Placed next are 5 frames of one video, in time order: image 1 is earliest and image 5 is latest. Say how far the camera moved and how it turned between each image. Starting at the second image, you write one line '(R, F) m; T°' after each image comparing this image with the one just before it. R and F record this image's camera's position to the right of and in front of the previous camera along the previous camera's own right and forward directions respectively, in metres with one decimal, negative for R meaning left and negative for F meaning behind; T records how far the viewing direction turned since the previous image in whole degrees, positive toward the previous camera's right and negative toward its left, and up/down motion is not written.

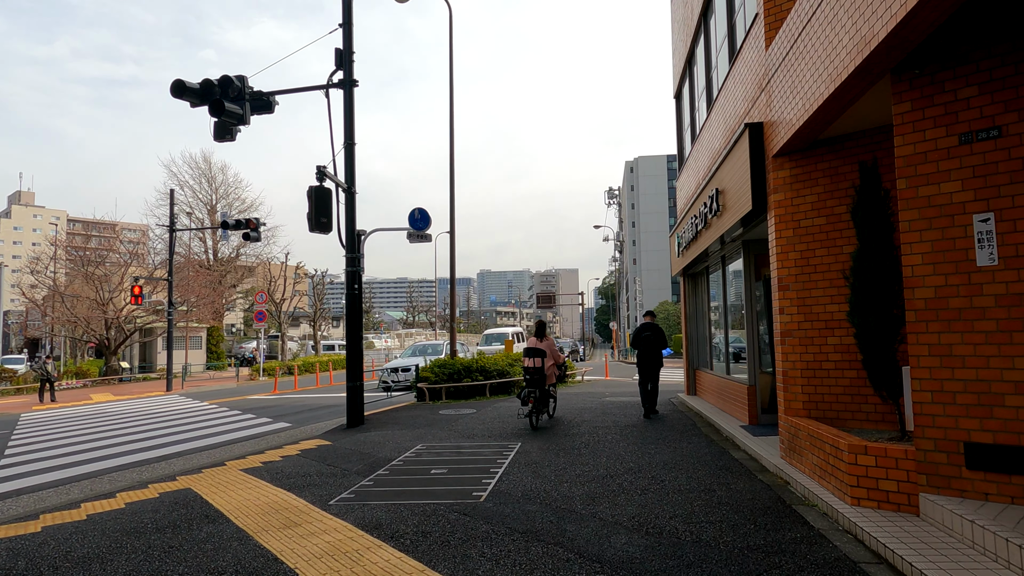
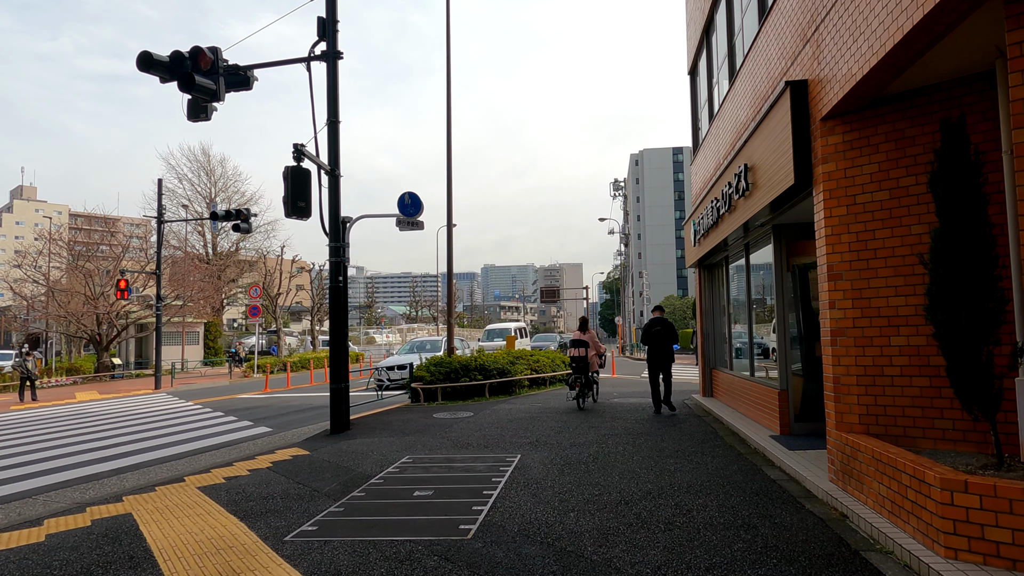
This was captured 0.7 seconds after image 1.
(+0.1, +1.0) m; 0°
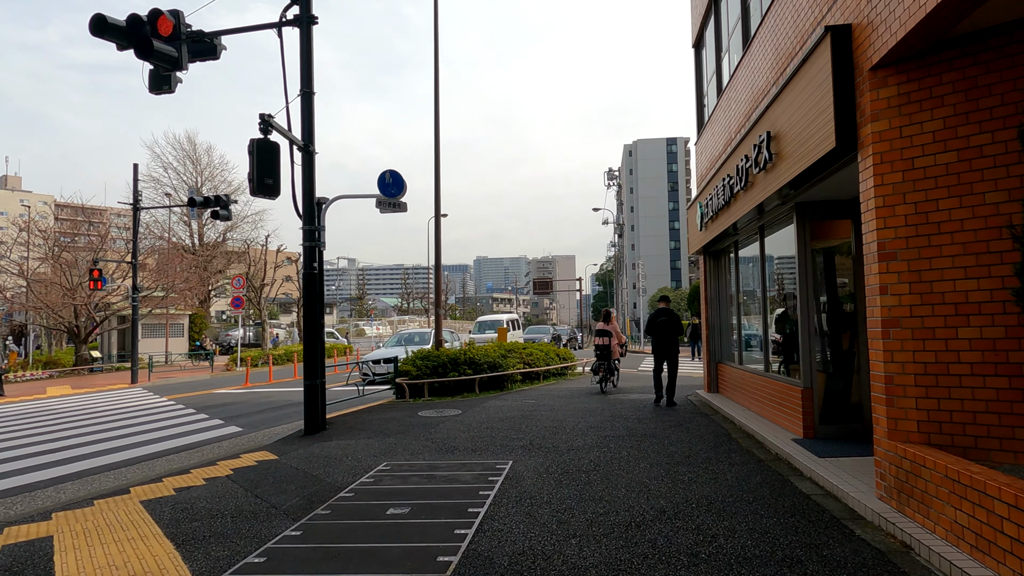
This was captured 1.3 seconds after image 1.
(0.0, +0.8) m; +1°
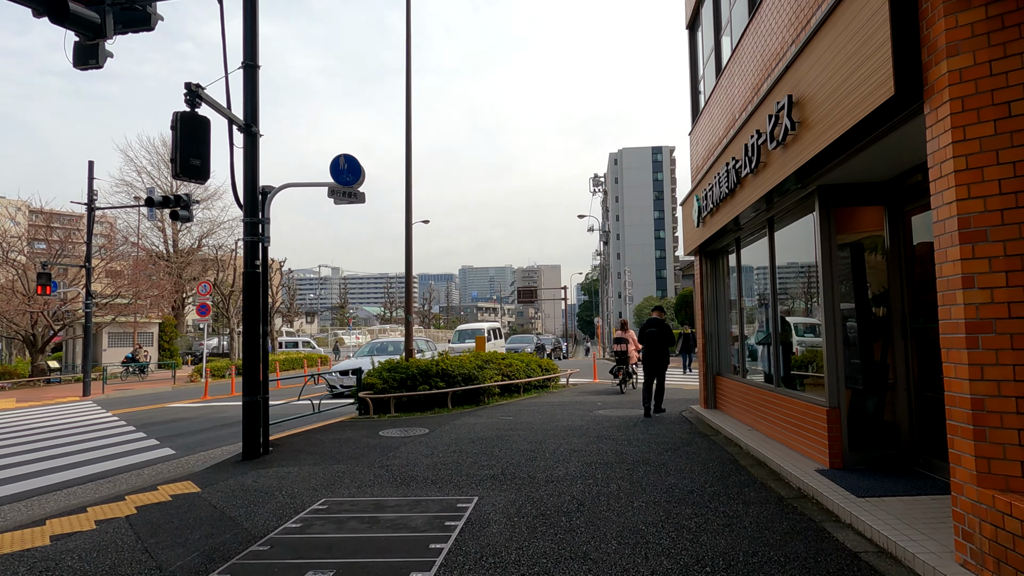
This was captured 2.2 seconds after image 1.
(+0.2, +1.1) m; +1°
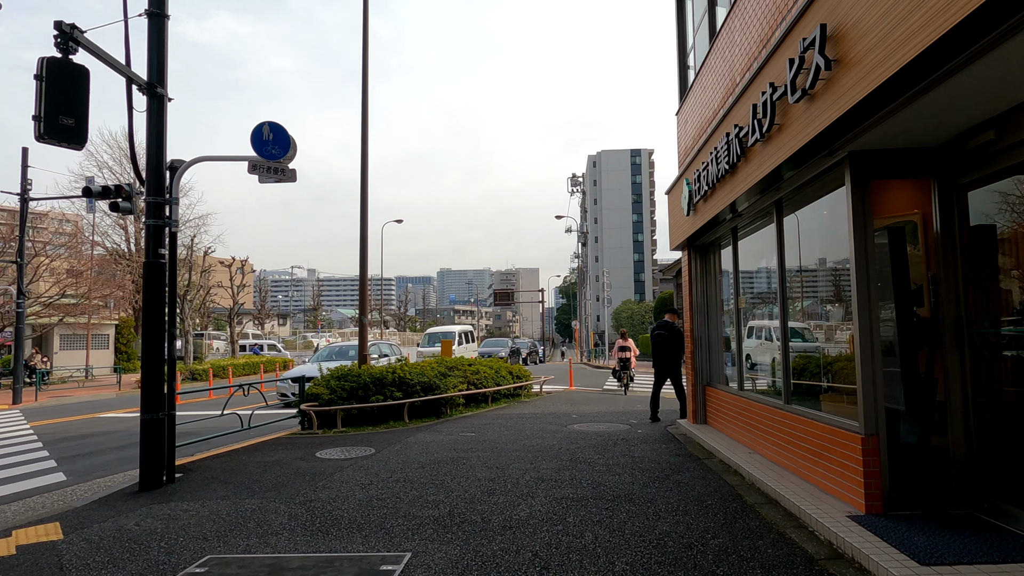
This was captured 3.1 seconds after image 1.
(+0.2, +1.2) m; +2°
